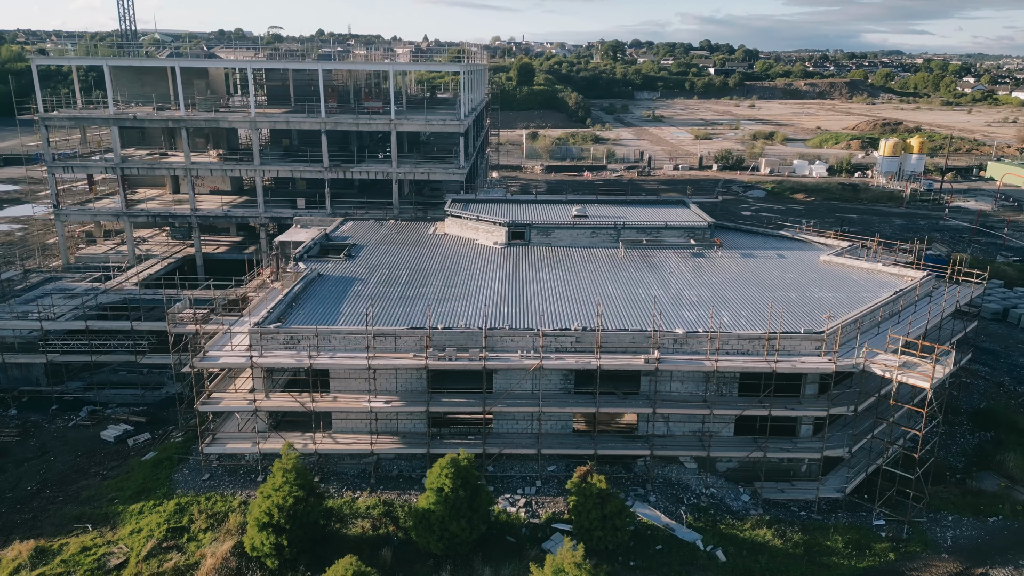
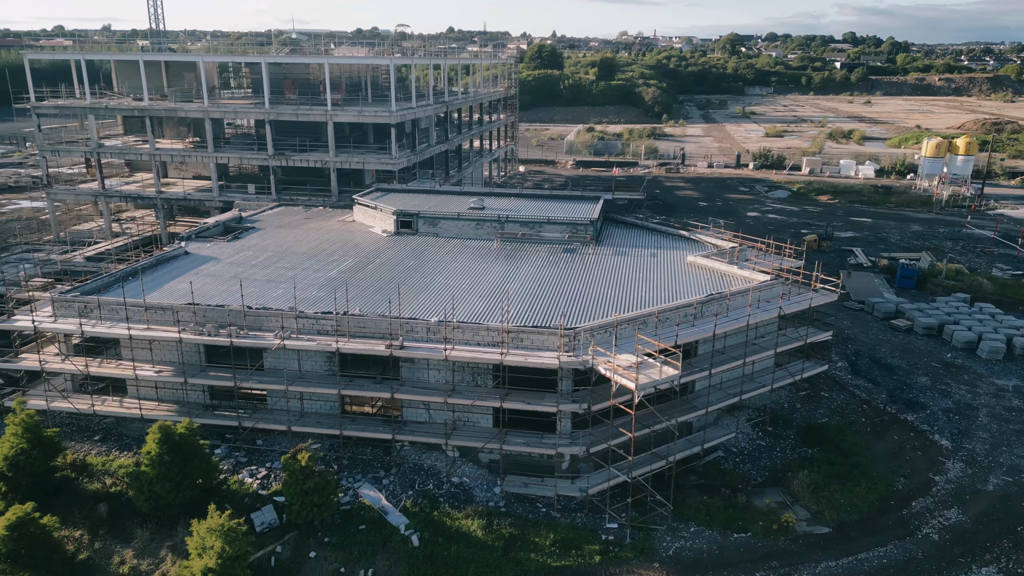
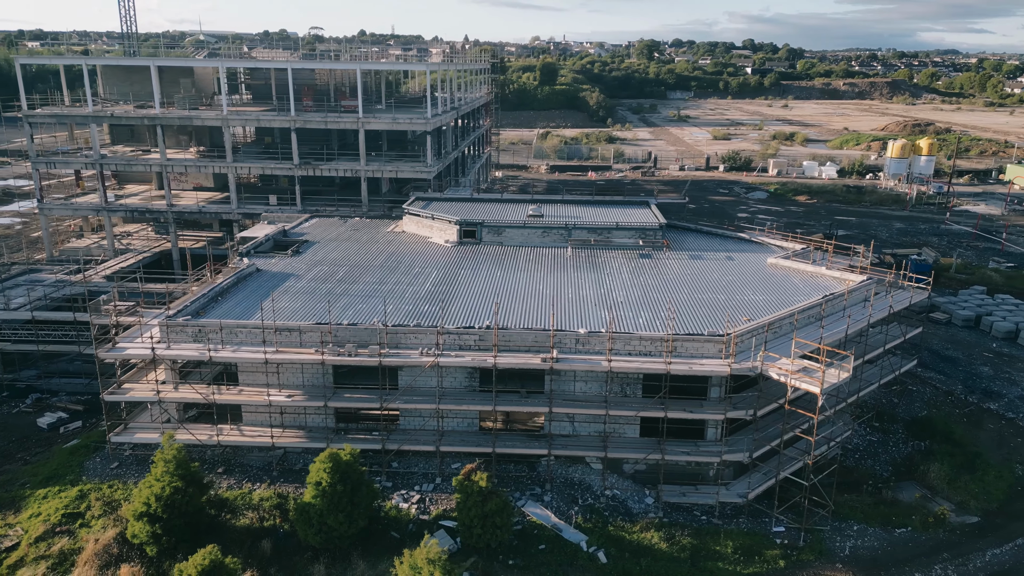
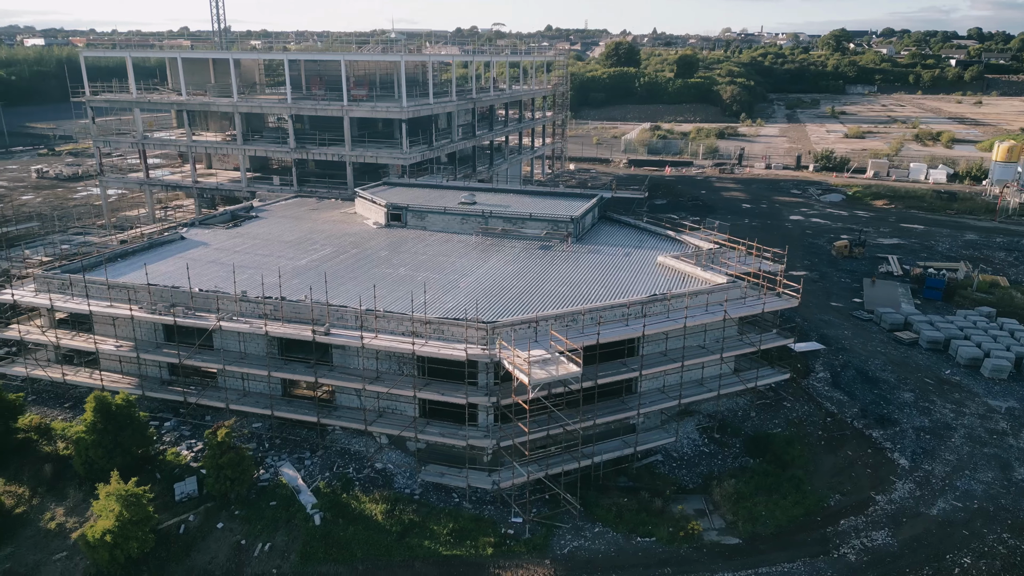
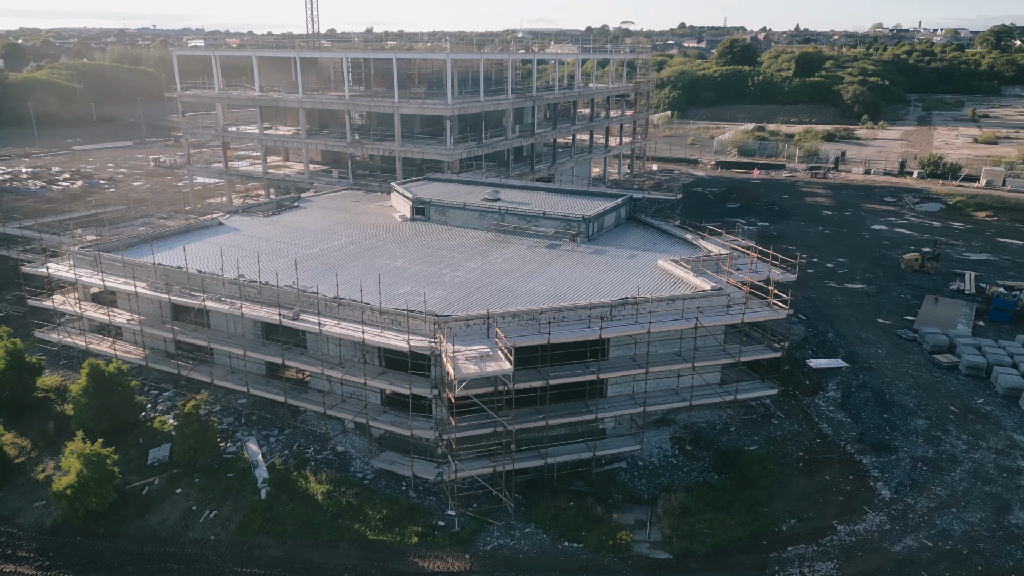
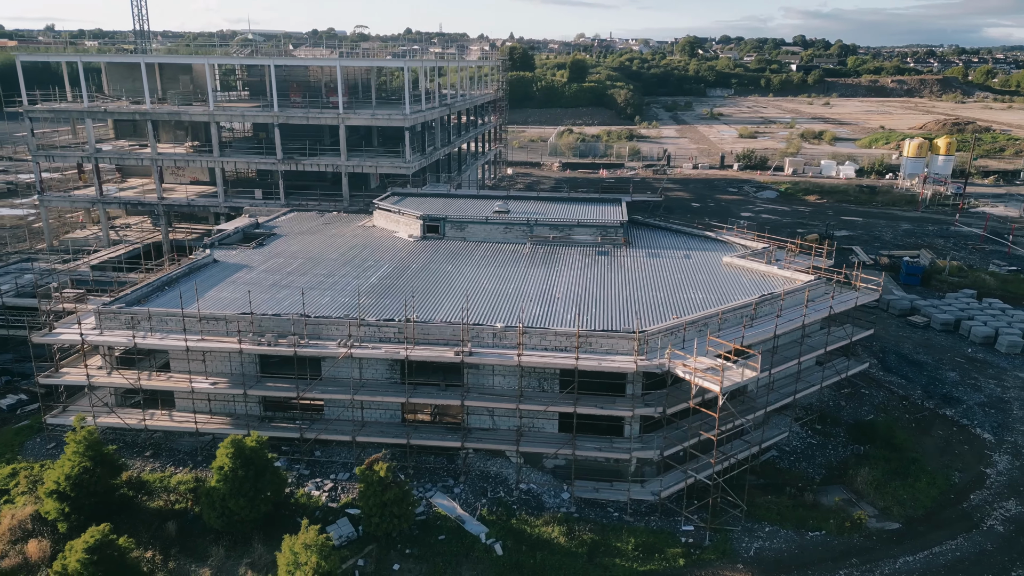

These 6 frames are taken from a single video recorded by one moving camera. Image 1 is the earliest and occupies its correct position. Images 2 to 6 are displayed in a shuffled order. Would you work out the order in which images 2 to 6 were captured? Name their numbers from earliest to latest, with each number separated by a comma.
3, 6, 2, 4, 5
